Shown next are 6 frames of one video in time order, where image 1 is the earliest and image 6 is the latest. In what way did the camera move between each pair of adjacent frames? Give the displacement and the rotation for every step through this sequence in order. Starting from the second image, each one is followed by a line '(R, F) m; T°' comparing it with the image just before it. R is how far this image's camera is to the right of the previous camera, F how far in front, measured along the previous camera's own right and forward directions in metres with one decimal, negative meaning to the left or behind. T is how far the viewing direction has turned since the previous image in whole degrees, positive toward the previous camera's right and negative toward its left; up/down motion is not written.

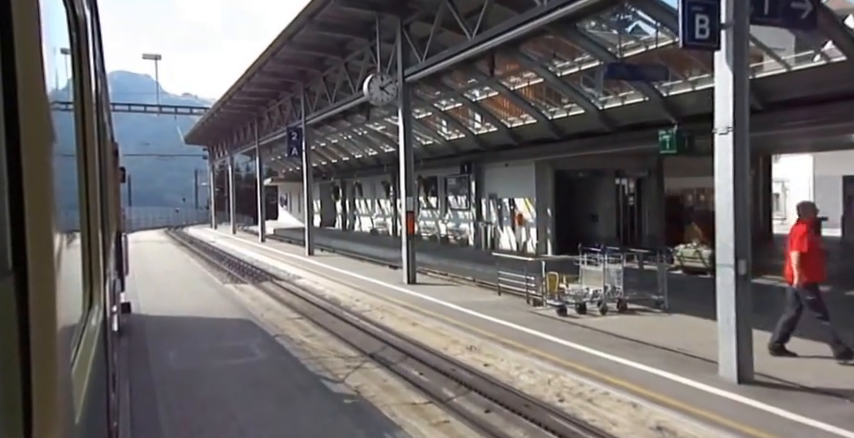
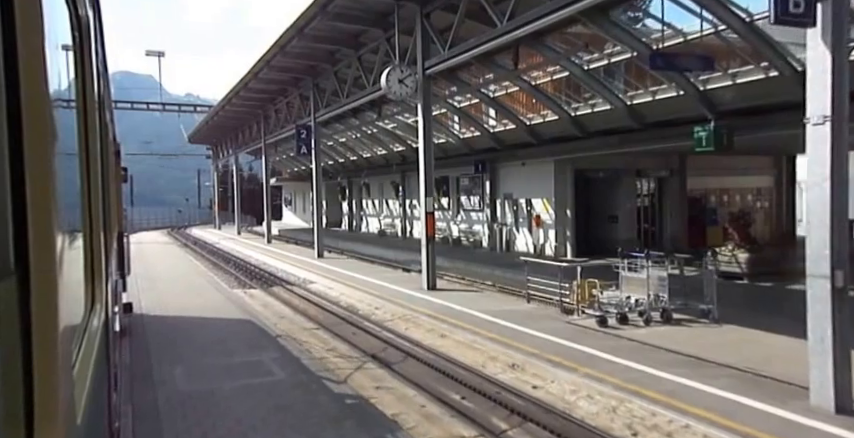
(-0.4, +0.9) m; 0°
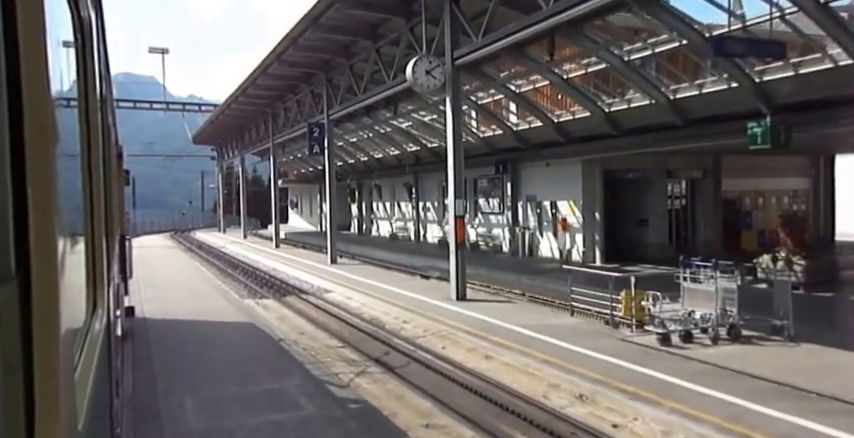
(-0.5, +1.2) m; 0°
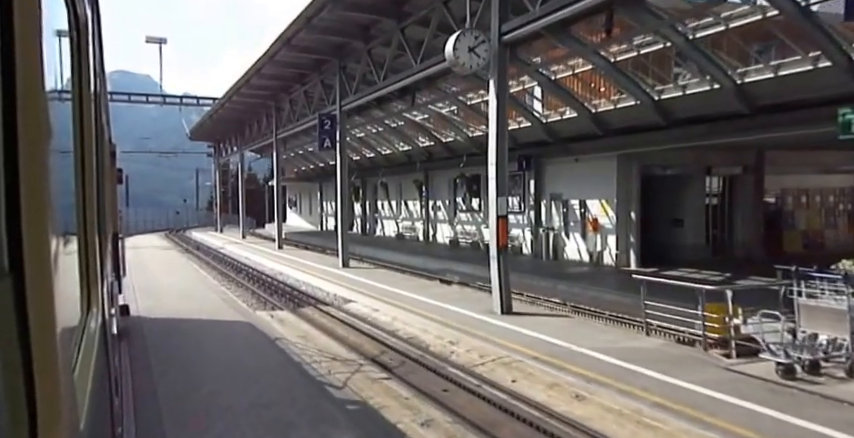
(-0.8, +1.7) m; +1°
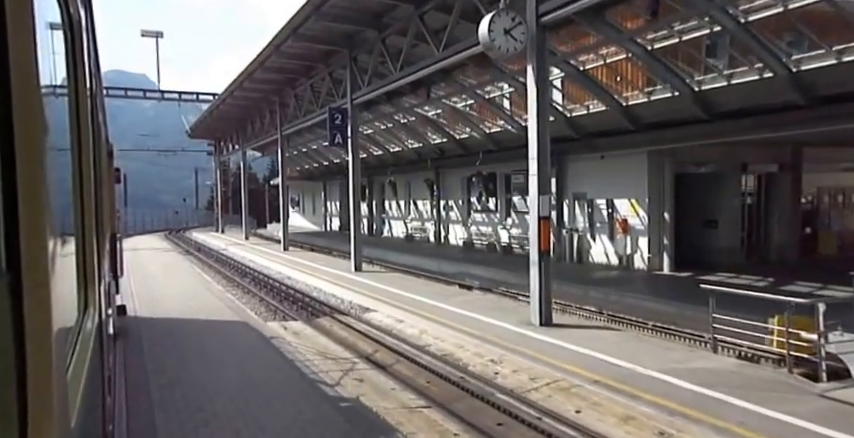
(-0.5, +1.1) m; 0°
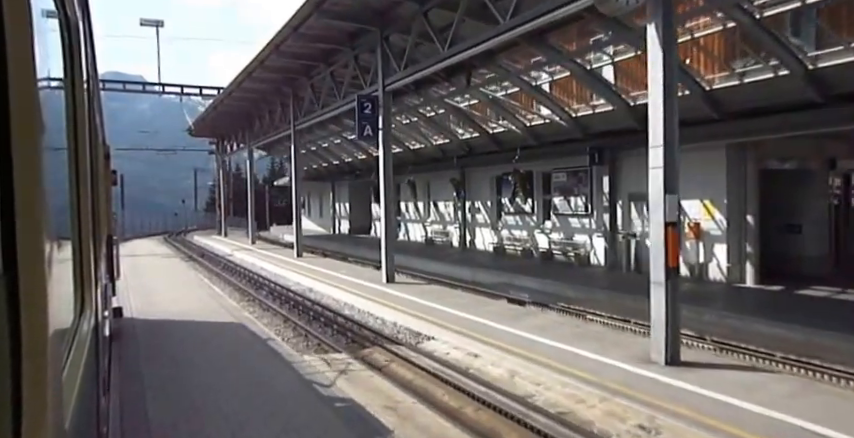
(-1.1, +2.4) m; 0°
